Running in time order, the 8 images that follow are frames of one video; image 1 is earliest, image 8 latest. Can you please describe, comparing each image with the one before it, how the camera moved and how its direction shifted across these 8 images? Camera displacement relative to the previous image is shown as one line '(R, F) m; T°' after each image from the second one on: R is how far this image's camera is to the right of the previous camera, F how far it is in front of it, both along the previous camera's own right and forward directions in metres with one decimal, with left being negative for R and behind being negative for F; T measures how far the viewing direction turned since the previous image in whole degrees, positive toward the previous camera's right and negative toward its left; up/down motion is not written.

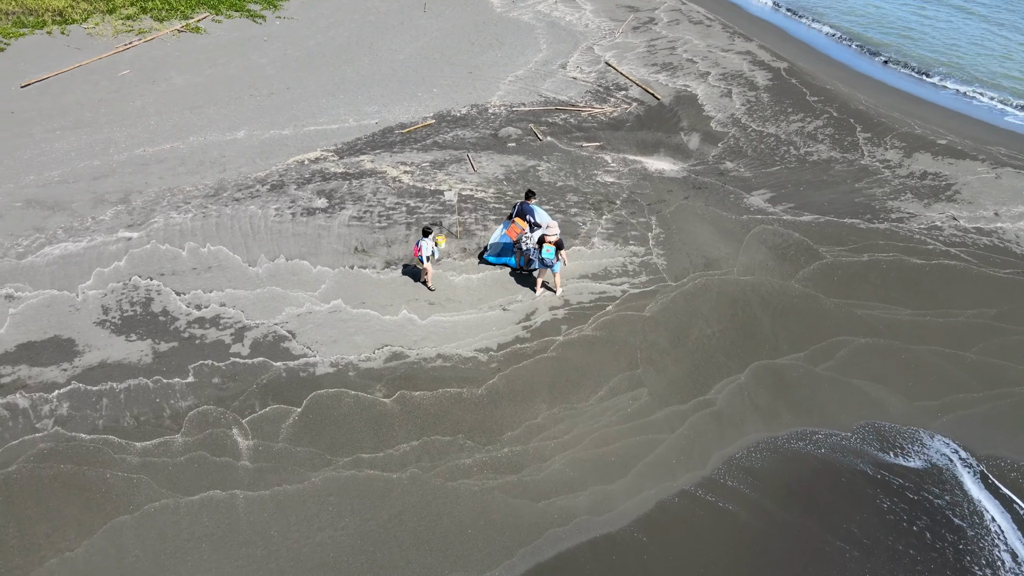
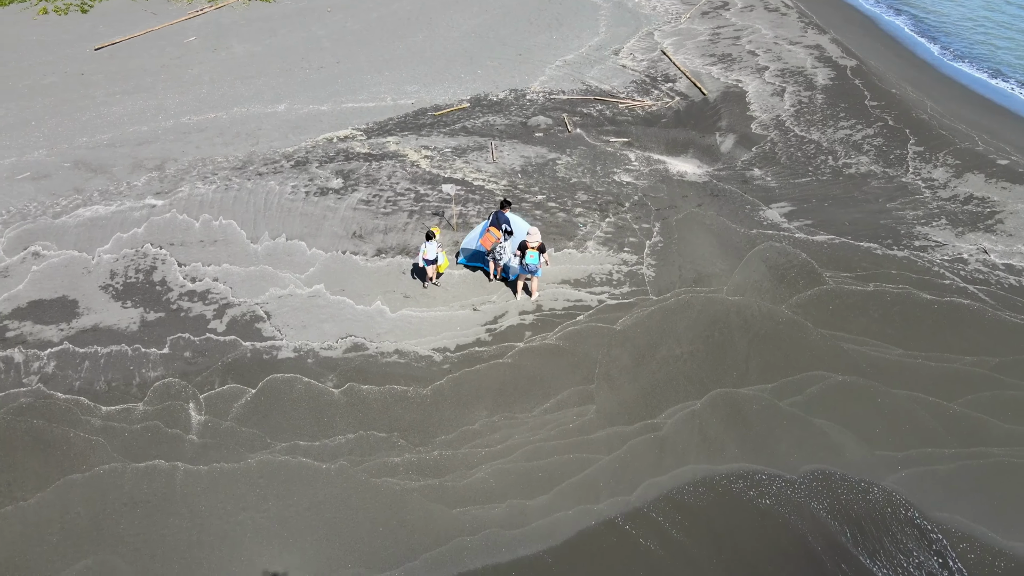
(+1.5, +0.1) m; -7°
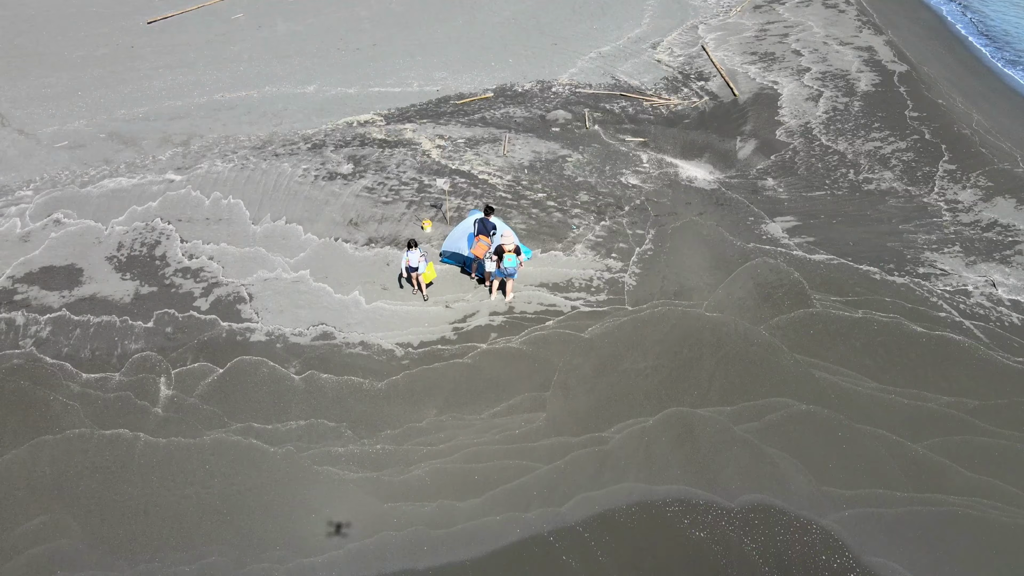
(+1.3, 0.0) m; -6°
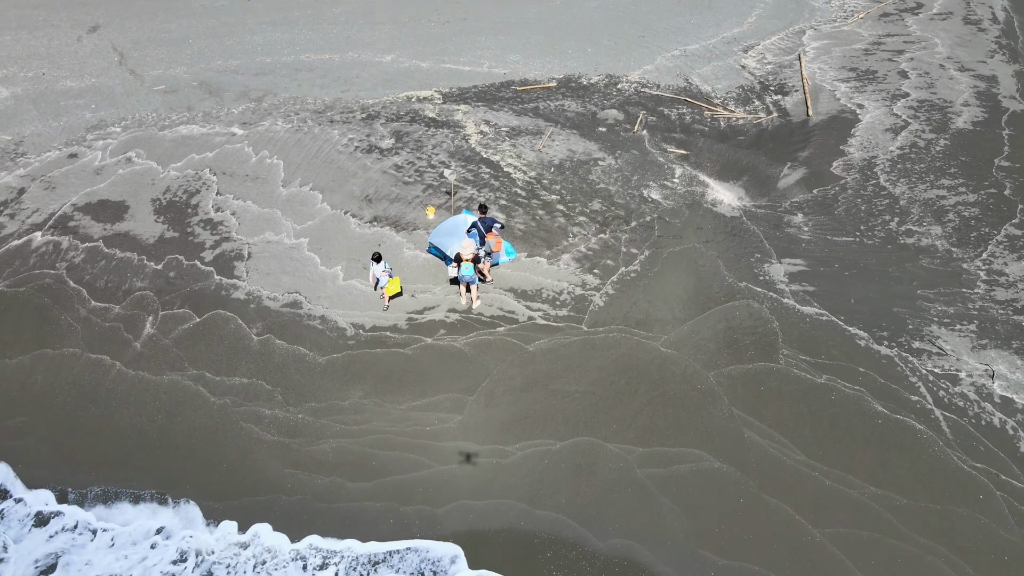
(+2.5, 0.0) m; -12°
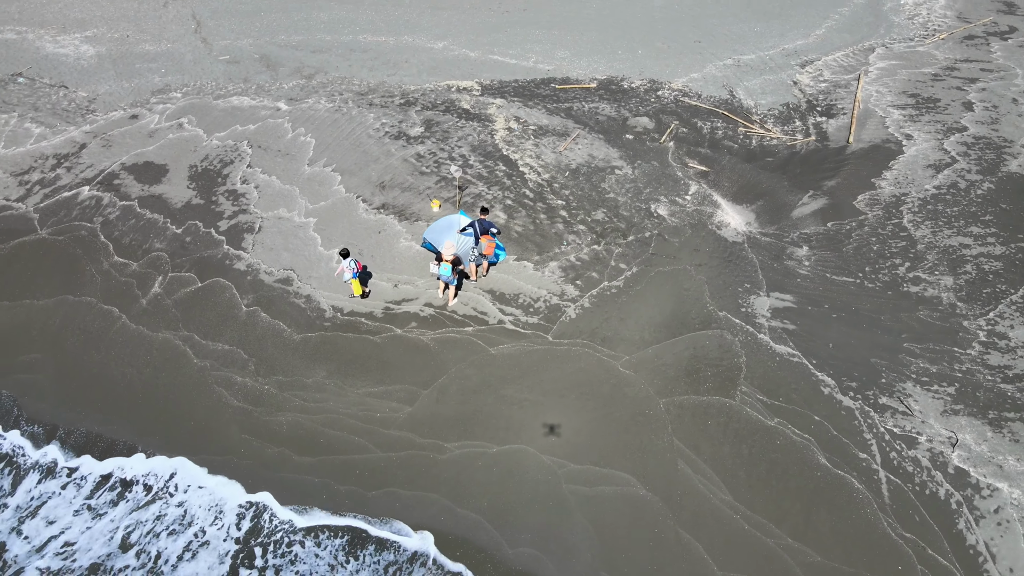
(+1.7, -0.2) m; -8°
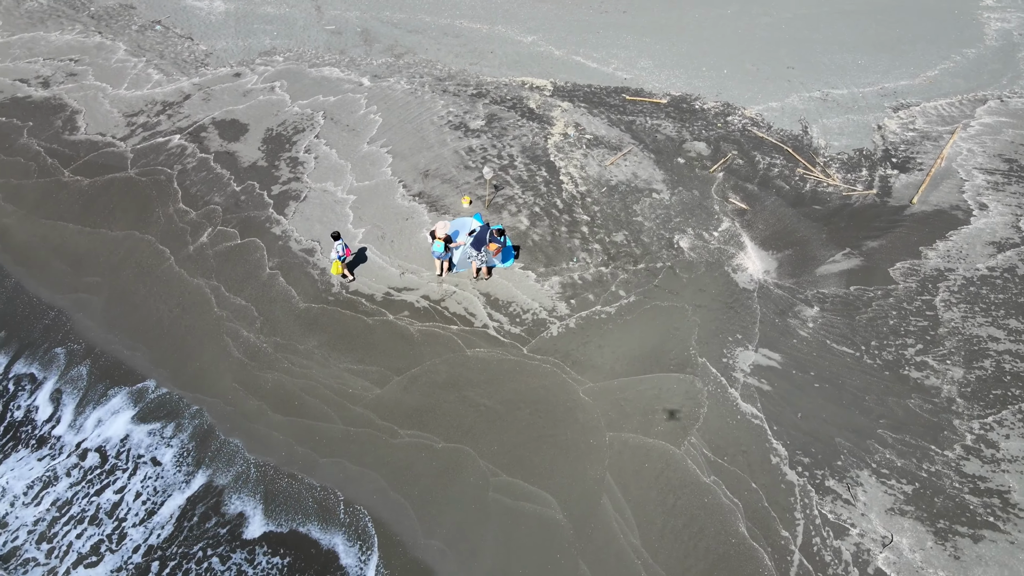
(+2.0, -0.3) m; -10°
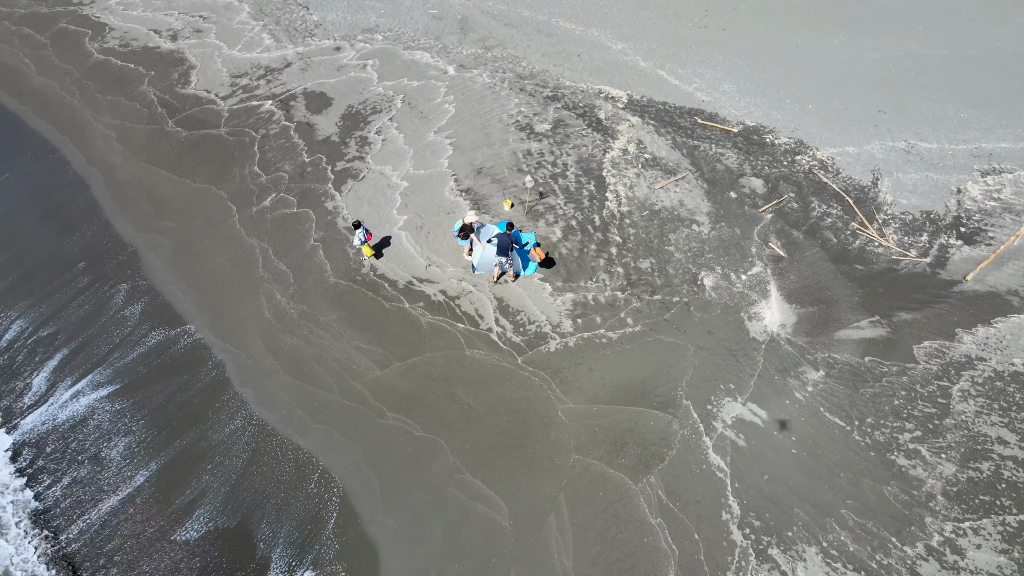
(+1.6, -0.3) m; -9°
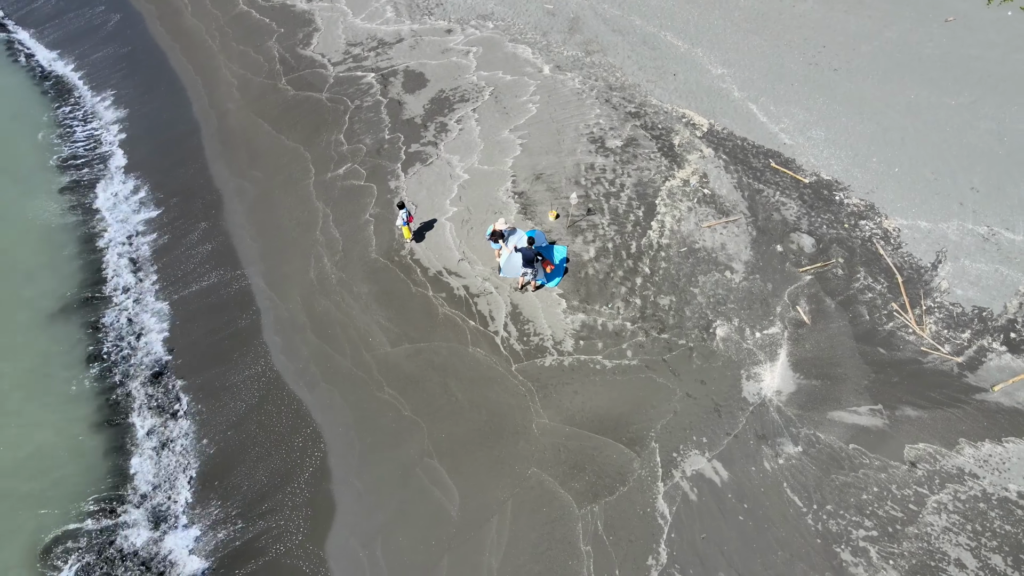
(+1.8, -0.5) m; -10°
